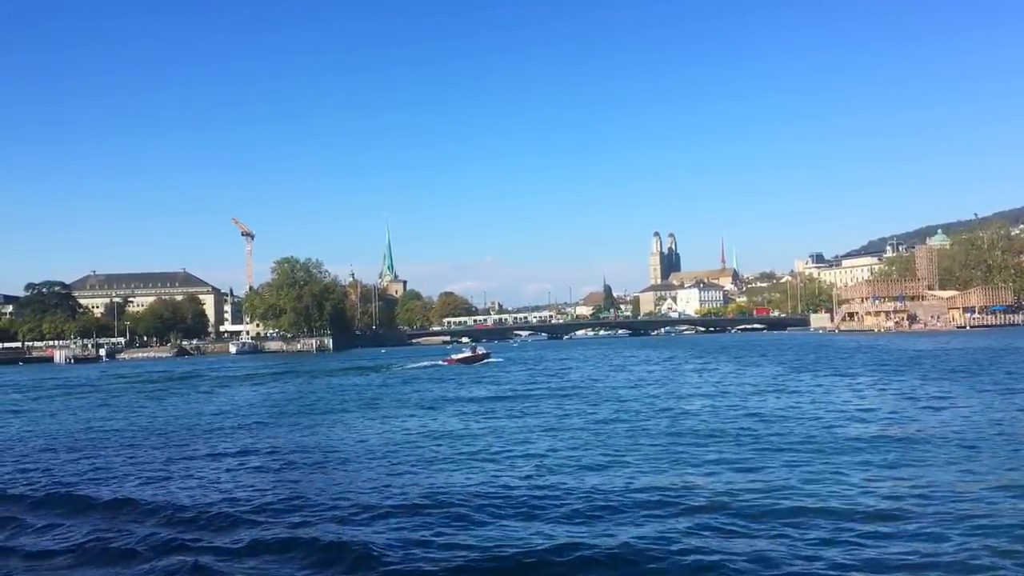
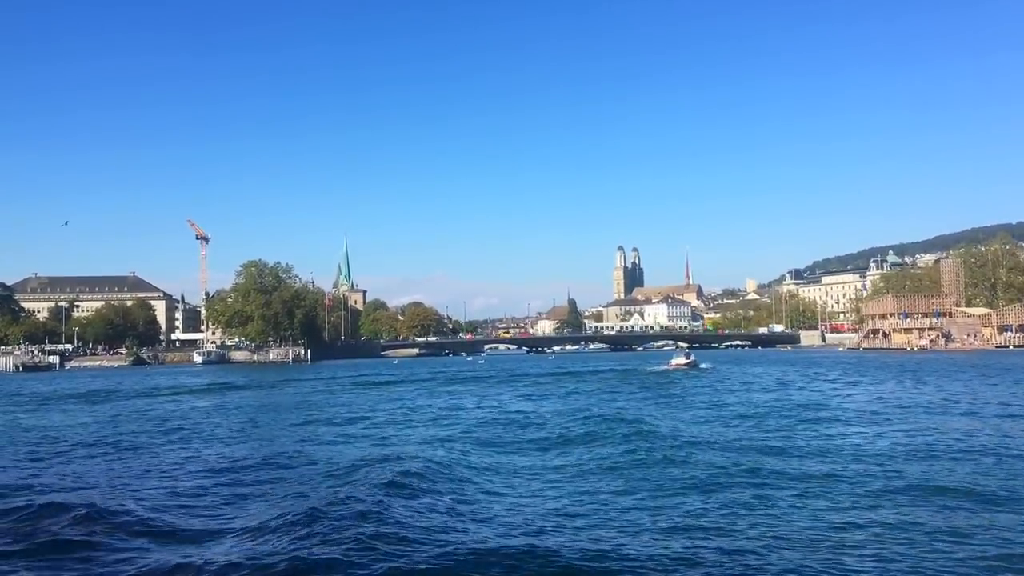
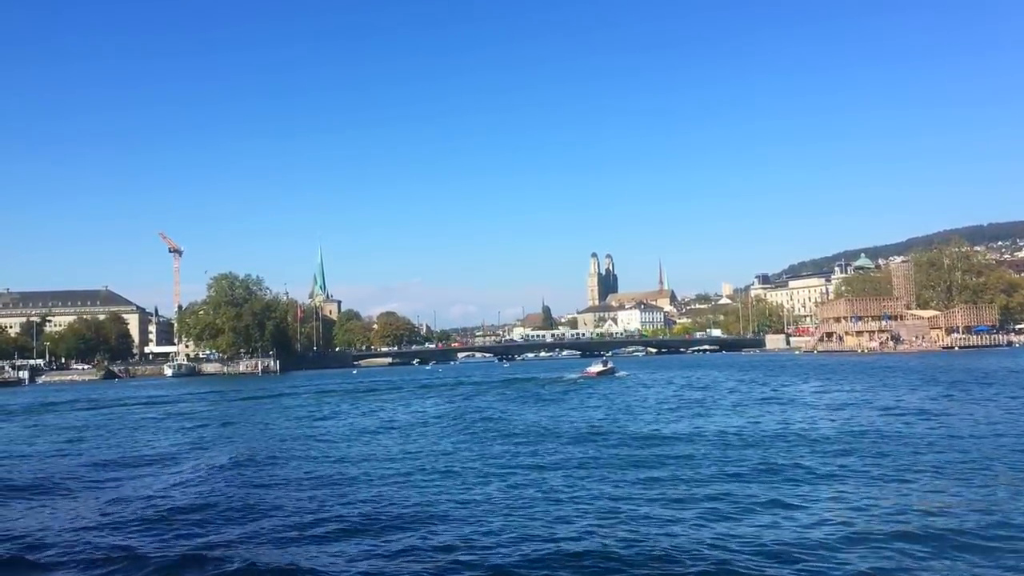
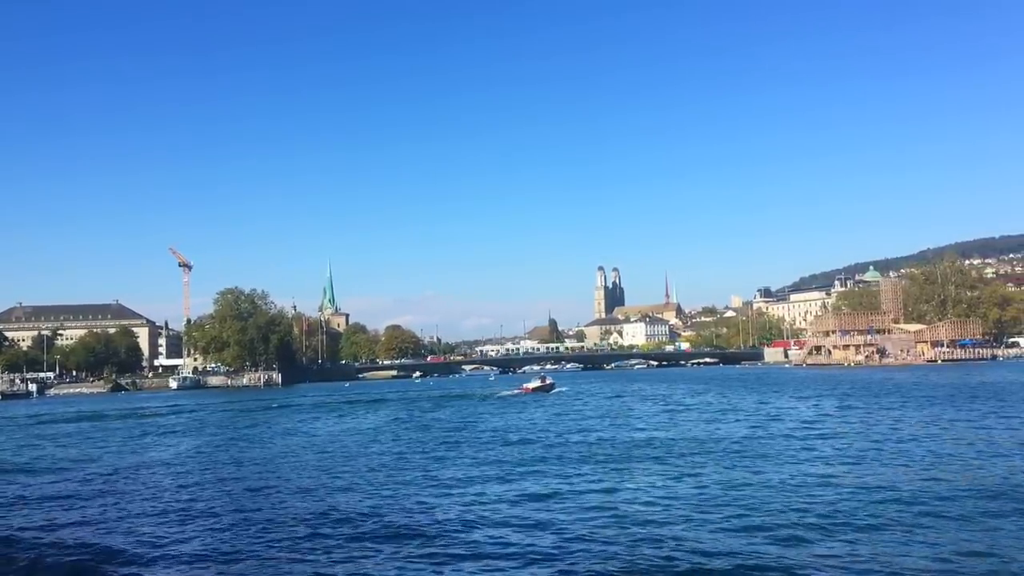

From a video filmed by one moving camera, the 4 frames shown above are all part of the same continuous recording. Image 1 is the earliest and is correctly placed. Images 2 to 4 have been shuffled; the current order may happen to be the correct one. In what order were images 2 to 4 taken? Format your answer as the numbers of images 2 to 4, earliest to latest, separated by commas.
4, 3, 2
